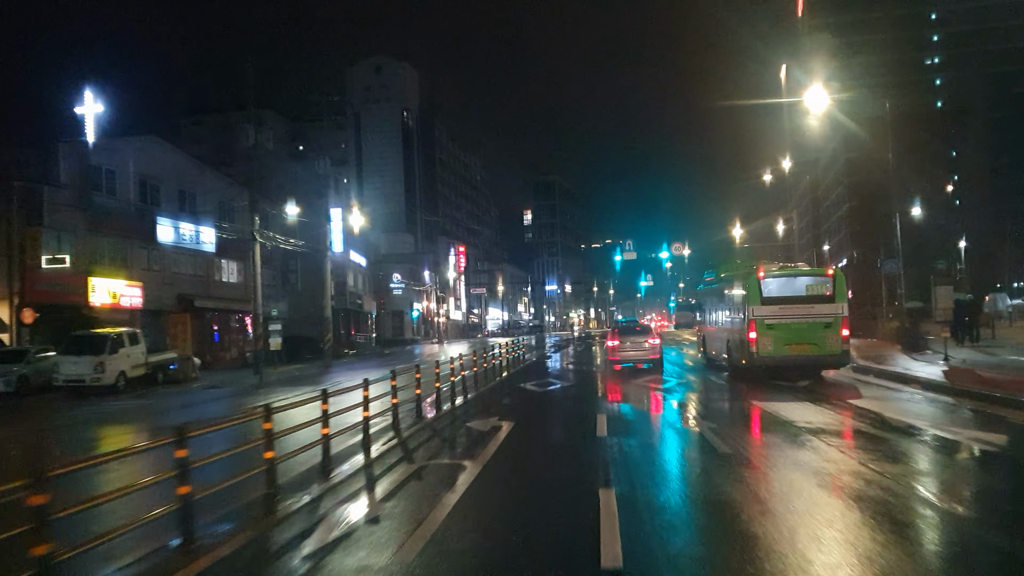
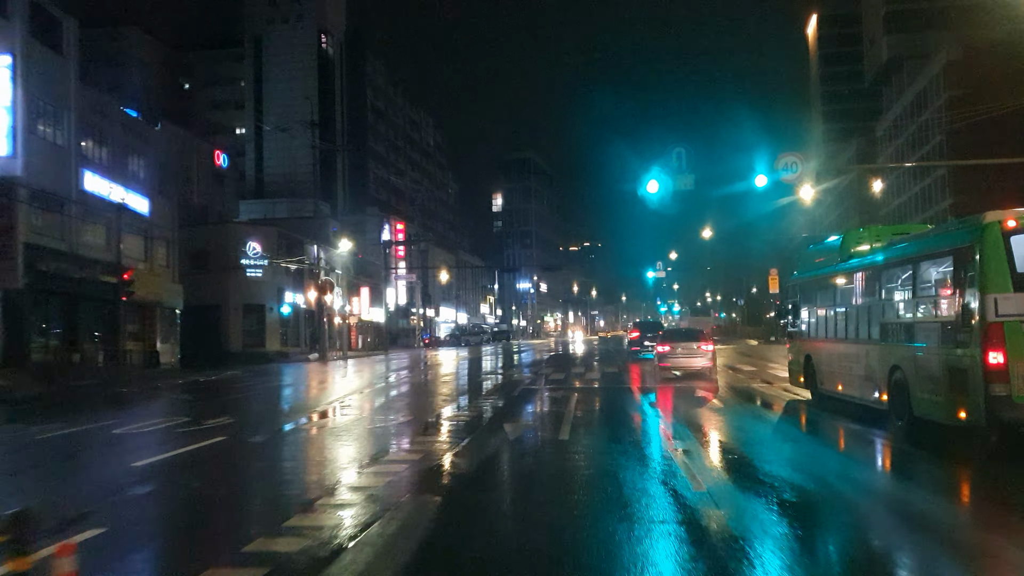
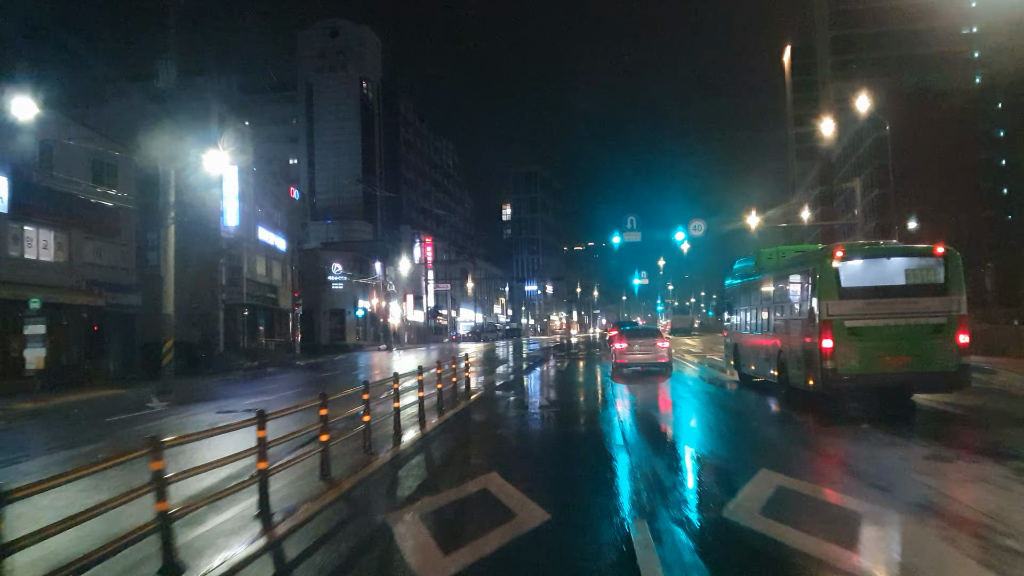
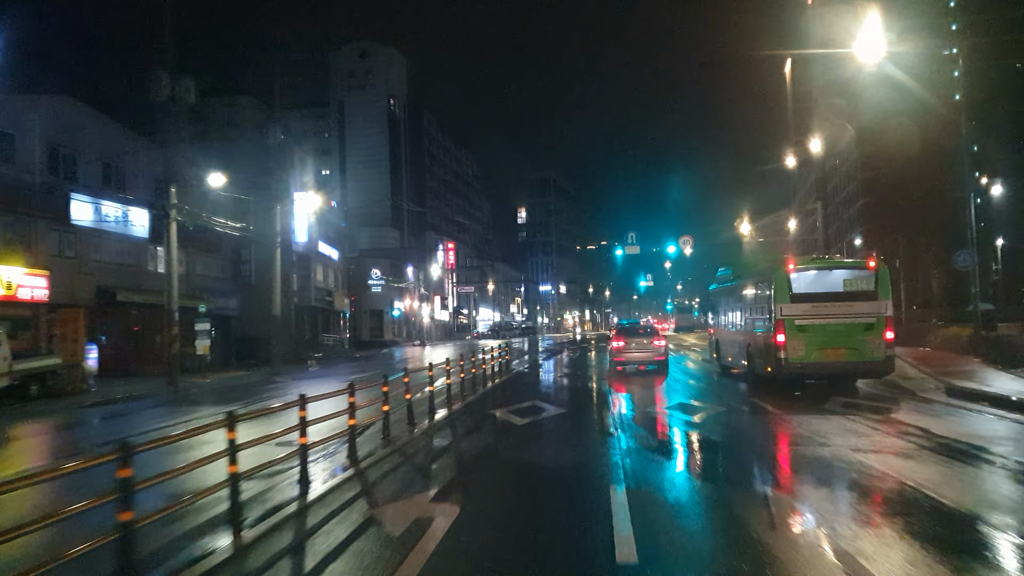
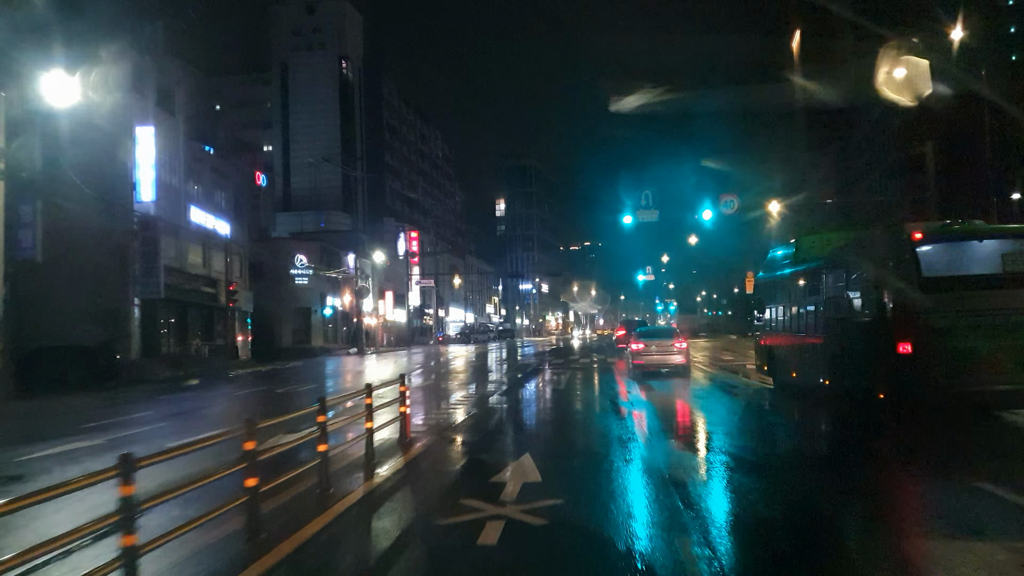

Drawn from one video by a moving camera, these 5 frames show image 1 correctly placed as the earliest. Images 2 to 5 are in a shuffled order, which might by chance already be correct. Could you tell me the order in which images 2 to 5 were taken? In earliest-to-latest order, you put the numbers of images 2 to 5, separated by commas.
4, 3, 5, 2
